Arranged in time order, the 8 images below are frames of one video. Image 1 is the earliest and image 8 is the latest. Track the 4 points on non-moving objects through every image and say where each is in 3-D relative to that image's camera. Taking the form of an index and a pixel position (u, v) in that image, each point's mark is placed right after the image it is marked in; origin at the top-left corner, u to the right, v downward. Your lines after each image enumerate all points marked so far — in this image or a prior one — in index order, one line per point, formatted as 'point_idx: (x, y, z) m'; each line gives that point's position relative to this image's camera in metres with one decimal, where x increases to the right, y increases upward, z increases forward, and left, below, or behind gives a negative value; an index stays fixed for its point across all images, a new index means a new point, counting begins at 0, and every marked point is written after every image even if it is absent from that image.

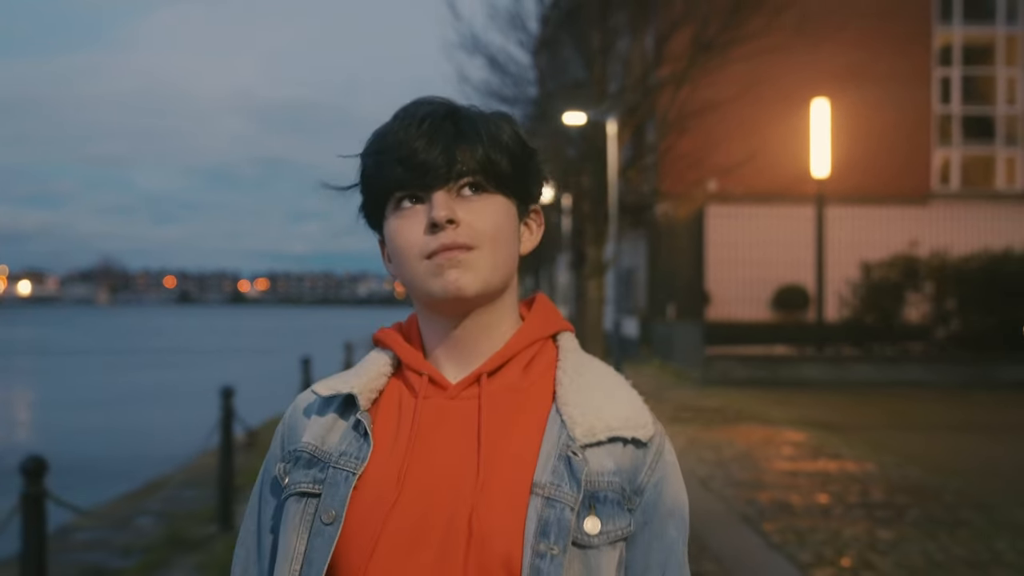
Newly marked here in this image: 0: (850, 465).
0: (+3.3, -1.7, +11.2) m
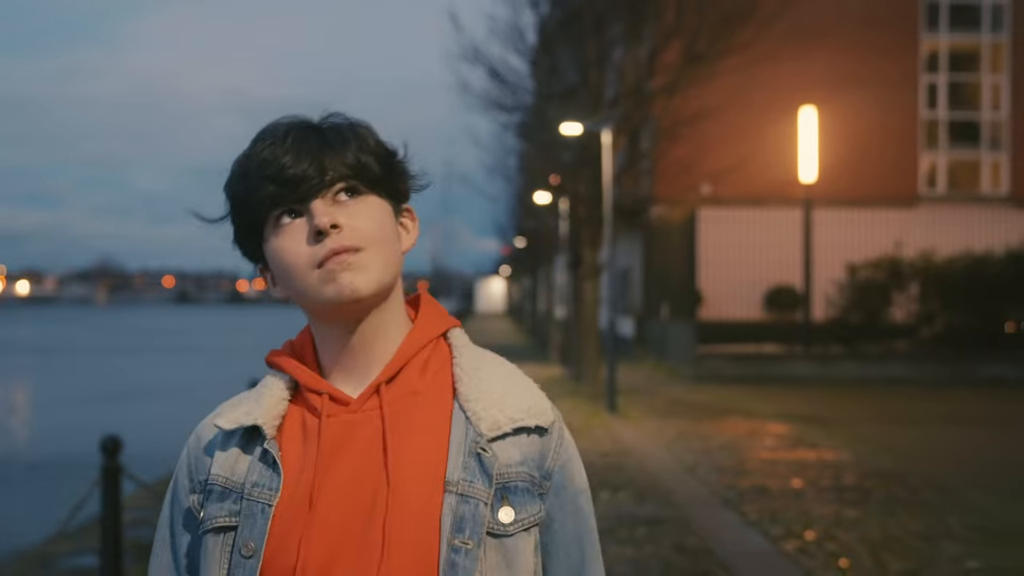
0: (+3.3, -1.7, +12.0) m
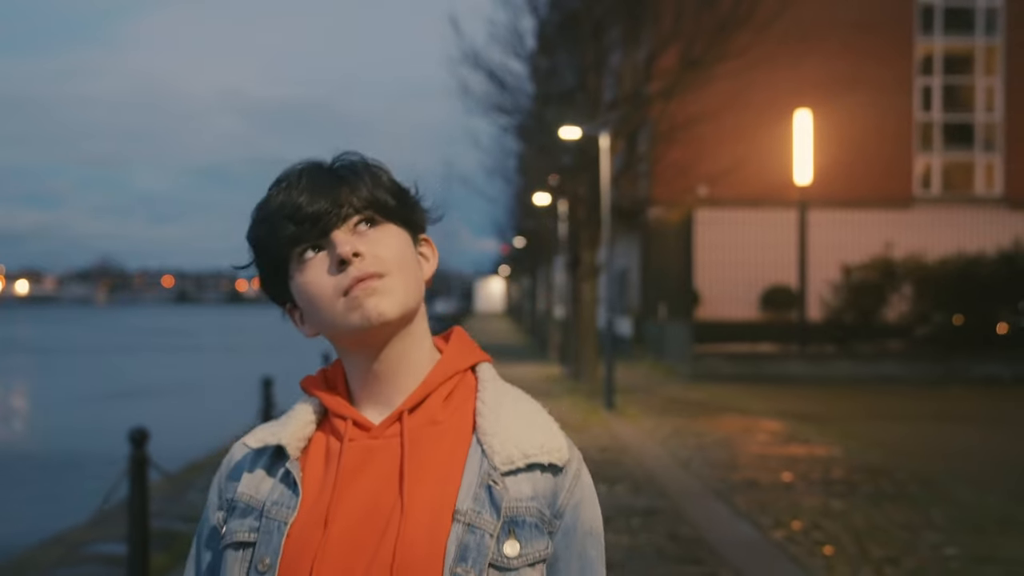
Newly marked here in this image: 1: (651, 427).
0: (+3.3, -1.8, +12.4) m
1: (+1.8, -1.8, +14.7) m
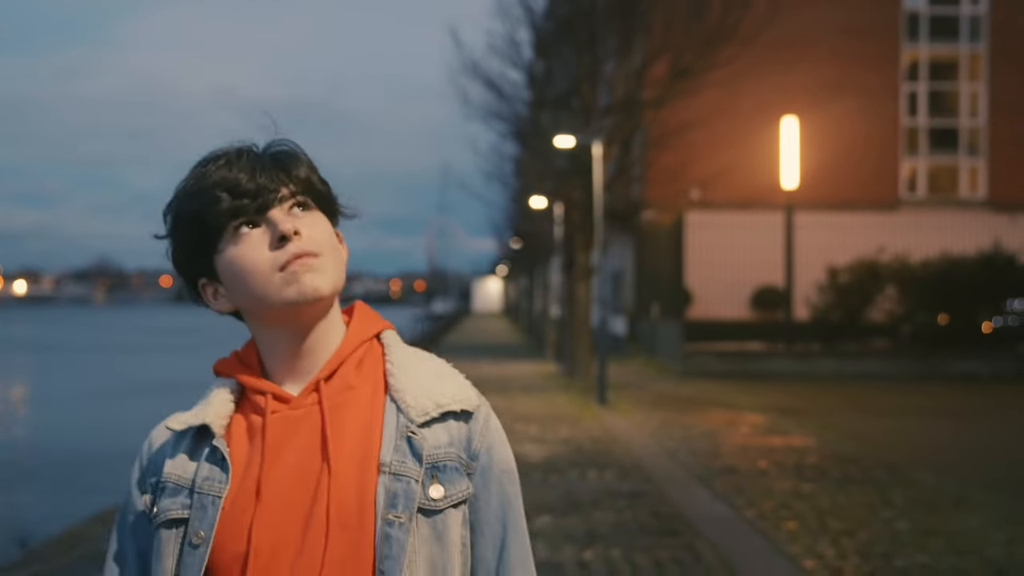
0: (+3.3, -1.8, +13.3) m
1: (+1.7, -1.8, +15.6) m
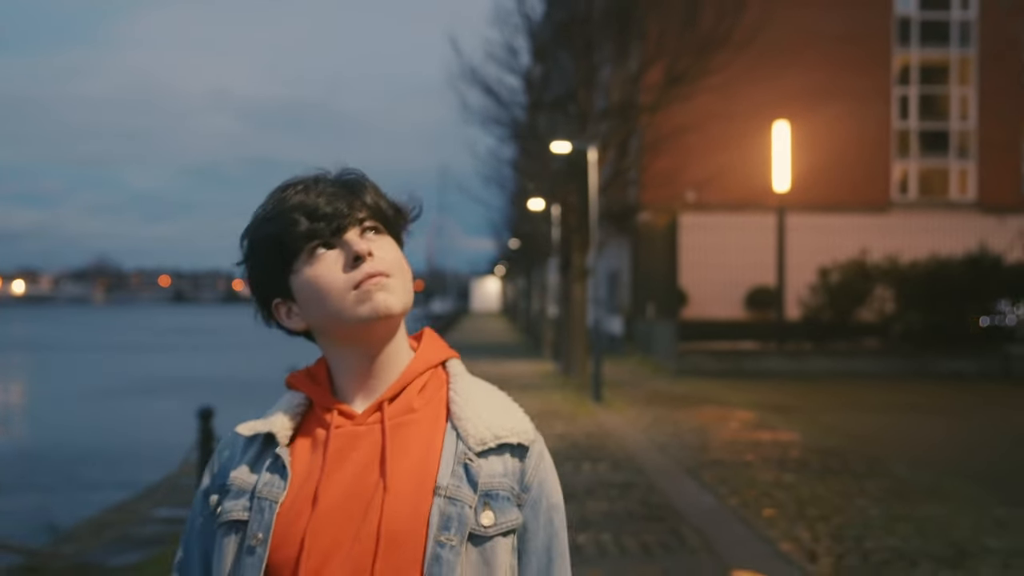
0: (+3.3, -1.8, +13.9) m
1: (+1.7, -1.8, +16.1) m
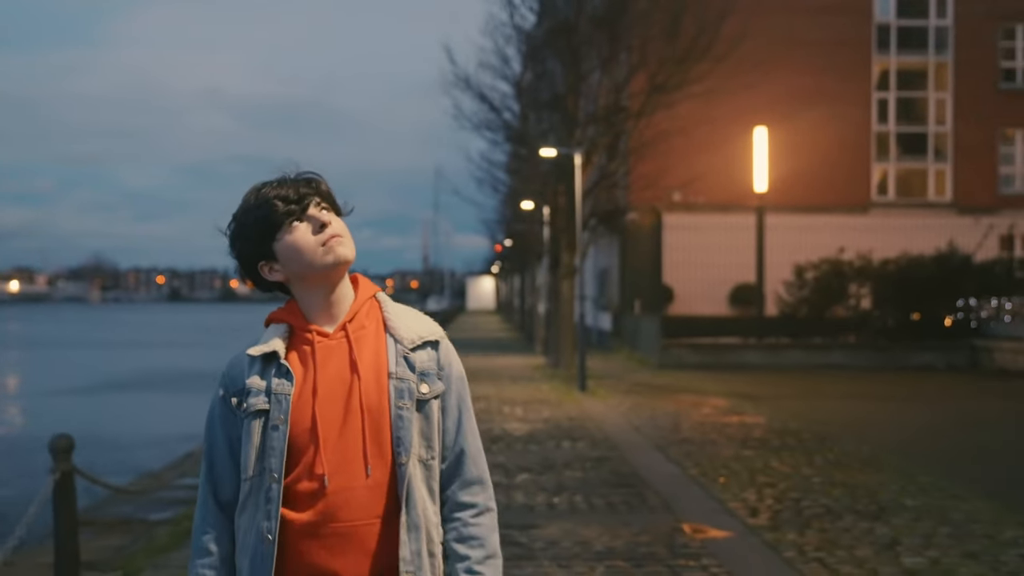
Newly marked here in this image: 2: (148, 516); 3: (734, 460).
0: (+3.1, -1.7, +15.1) m
1: (+1.6, -1.7, +17.4) m
2: (-2.8, -1.7, +8.8) m
3: (+2.2, -1.7, +11.4) m
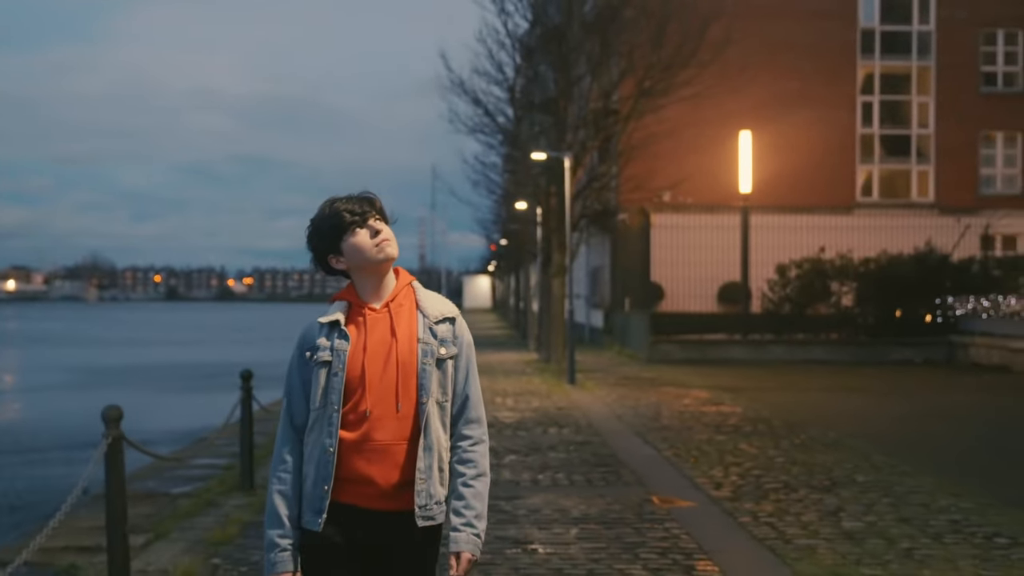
0: (+3.0, -1.7, +16.0) m
1: (+1.4, -1.7, +18.3) m
2: (-2.9, -1.7, +9.7) m
3: (+2.1, -1.7, +12.3) m
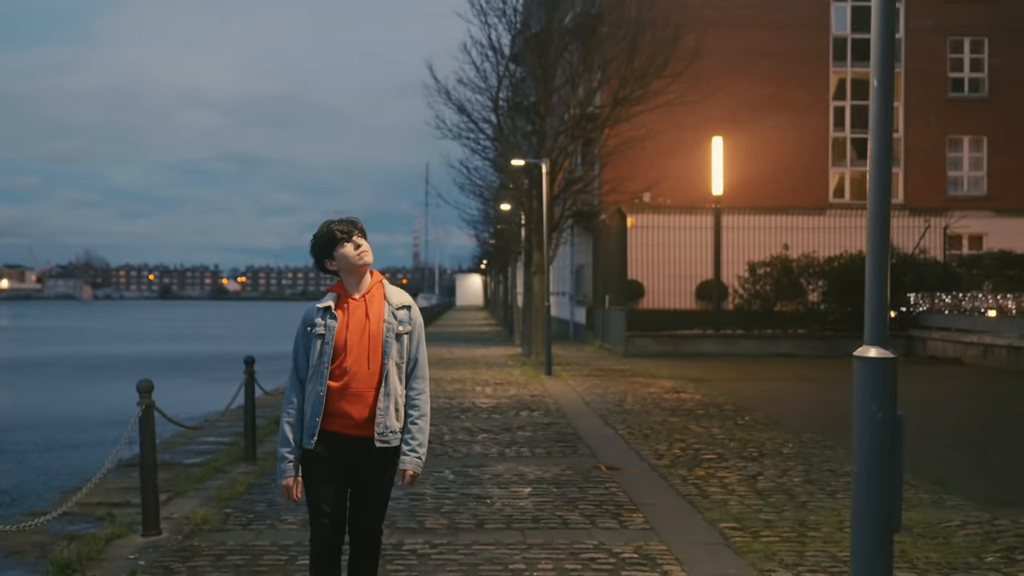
0: (+2.6, -1.6, +17.5) m
1: (+1.1, -1.7, +19.8) m
2: (-3.2, -1.7, +11.1) m
3: (+1.8, -1.6, +13.8) m
